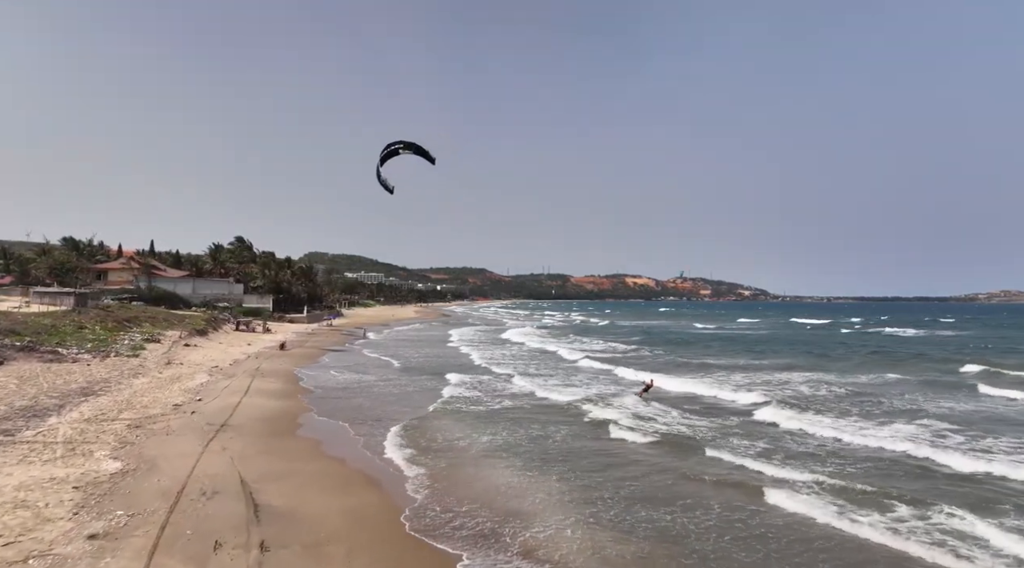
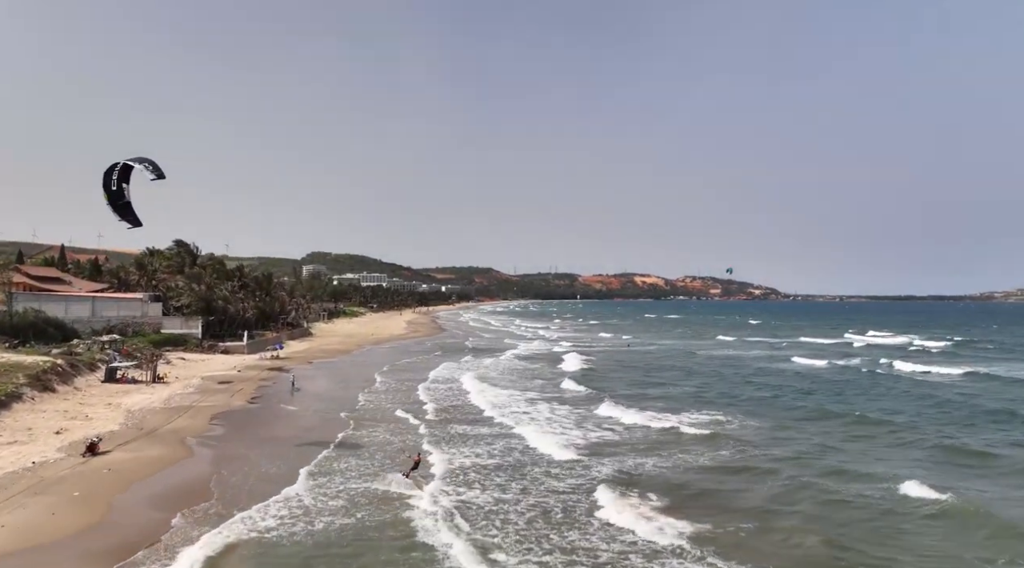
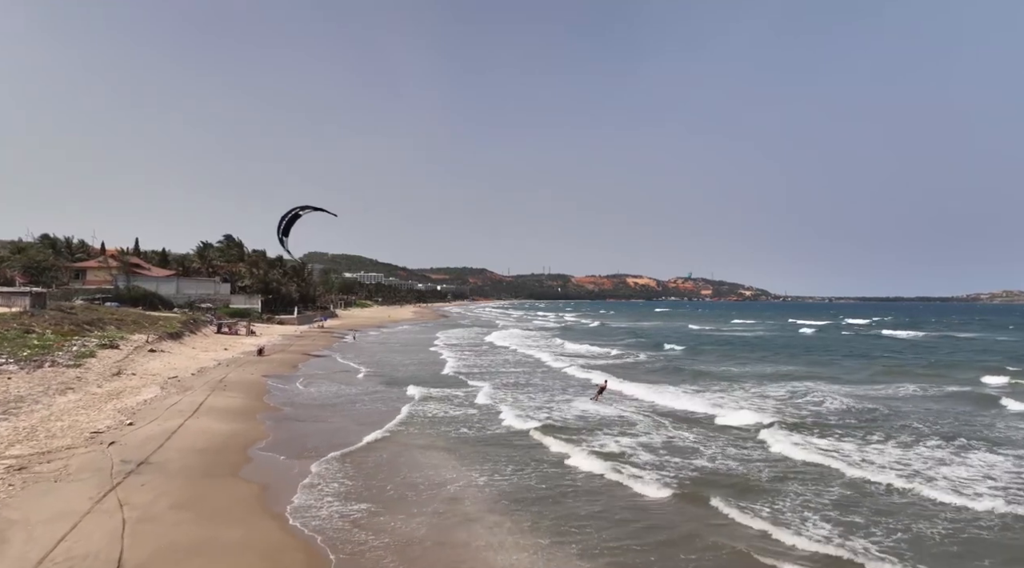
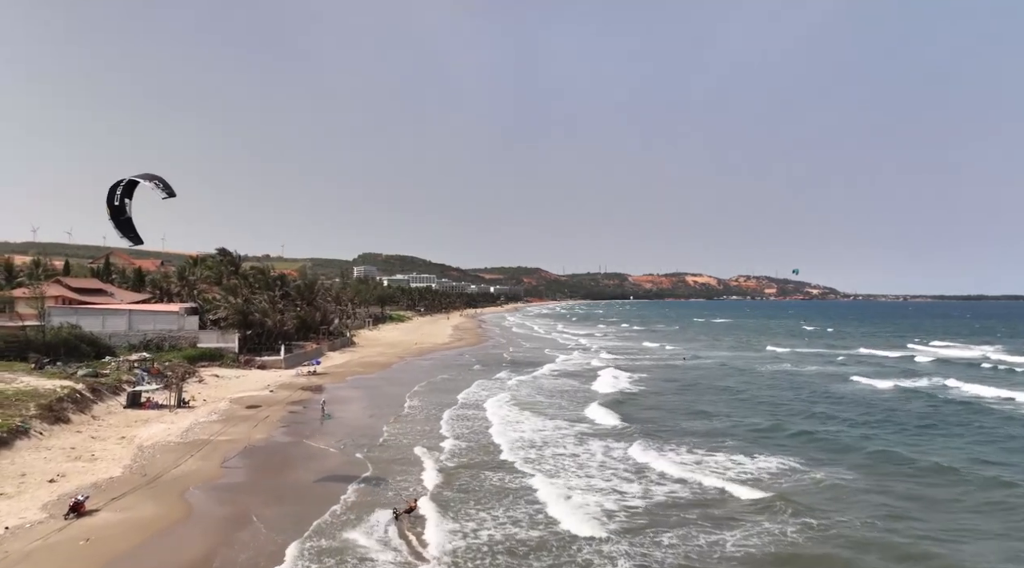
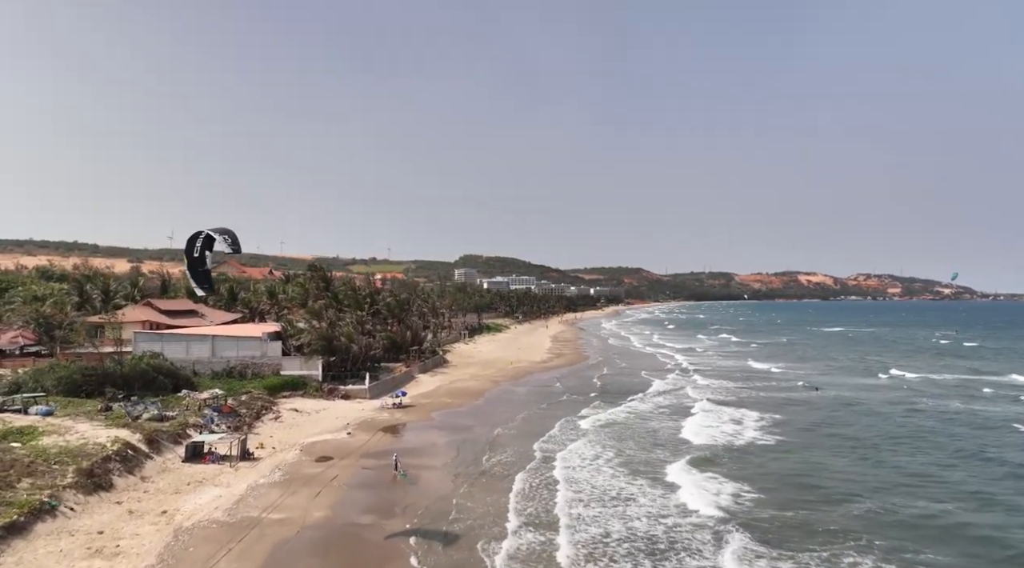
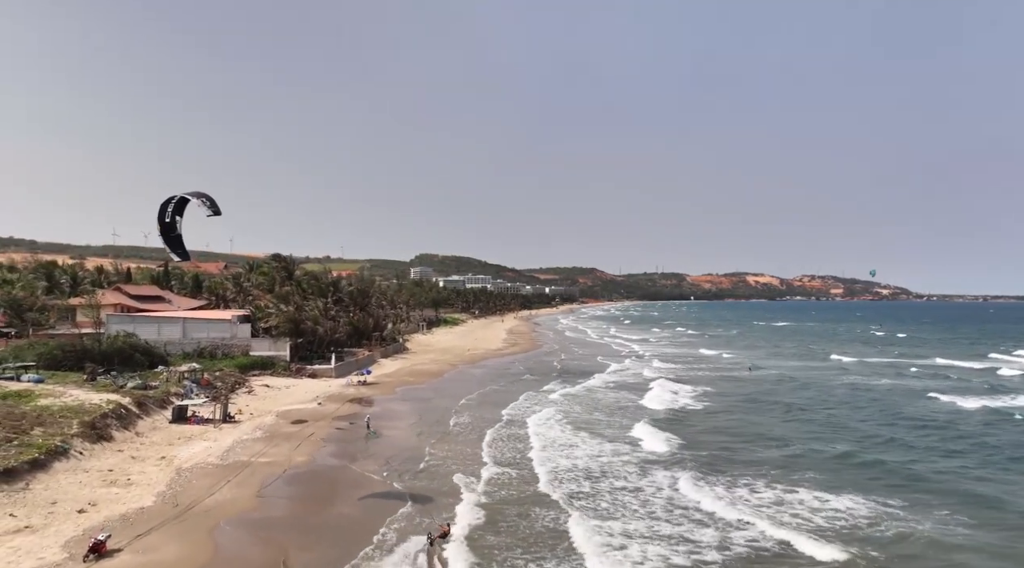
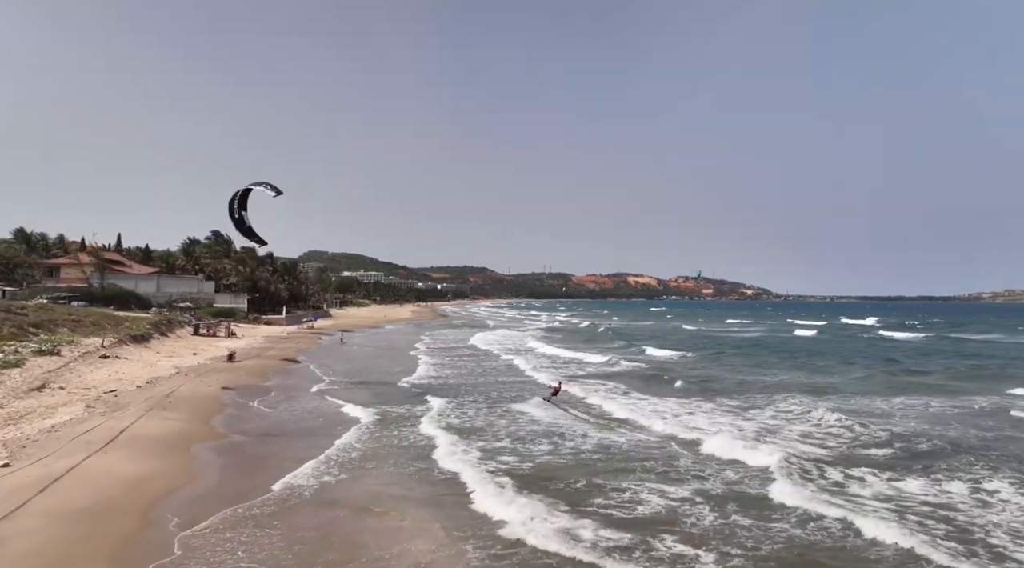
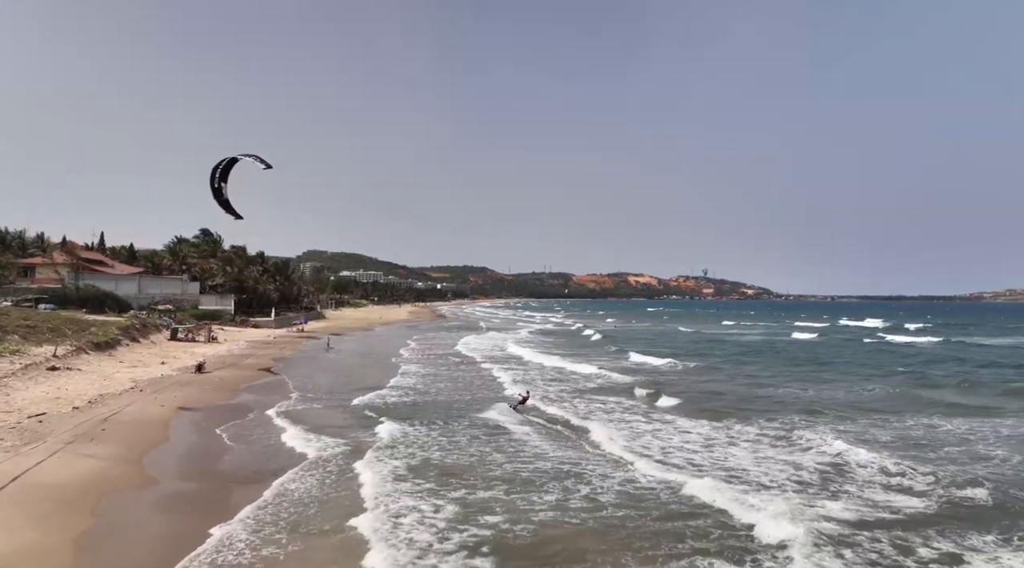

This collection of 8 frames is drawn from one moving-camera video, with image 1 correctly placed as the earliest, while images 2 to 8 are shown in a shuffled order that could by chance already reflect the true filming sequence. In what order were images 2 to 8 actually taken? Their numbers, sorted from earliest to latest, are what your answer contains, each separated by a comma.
3, 7, 8, 2, 4, 6, 5
